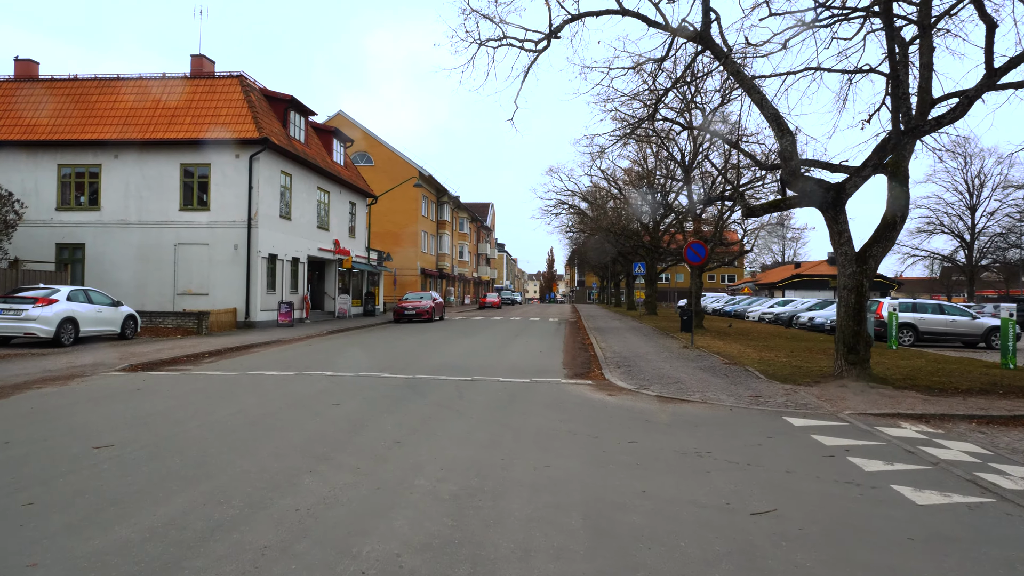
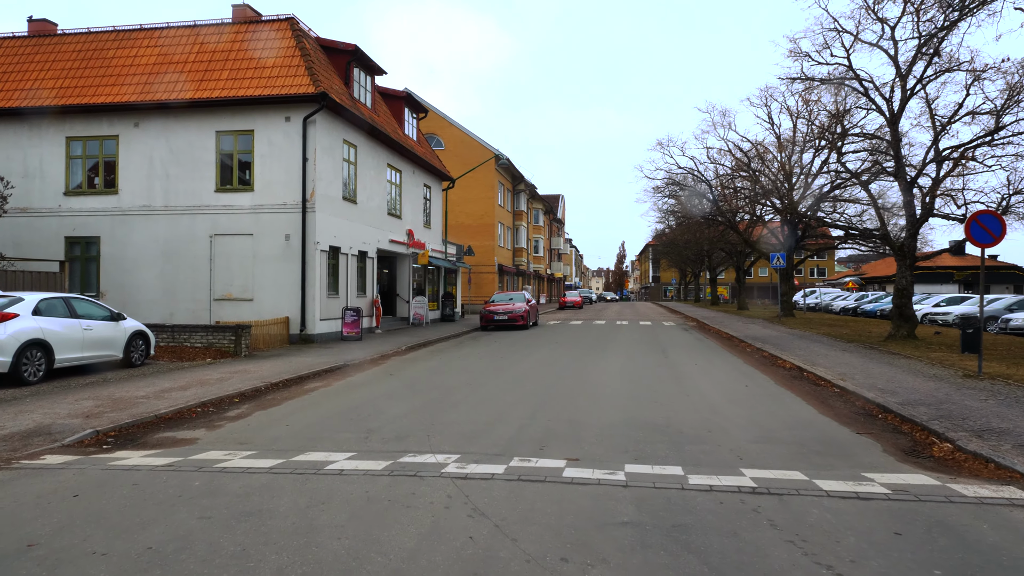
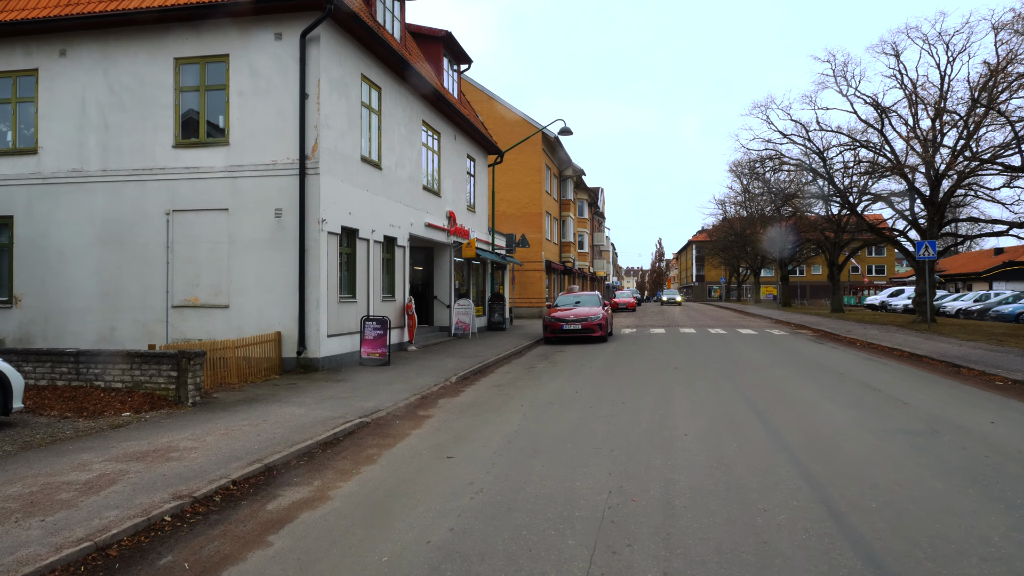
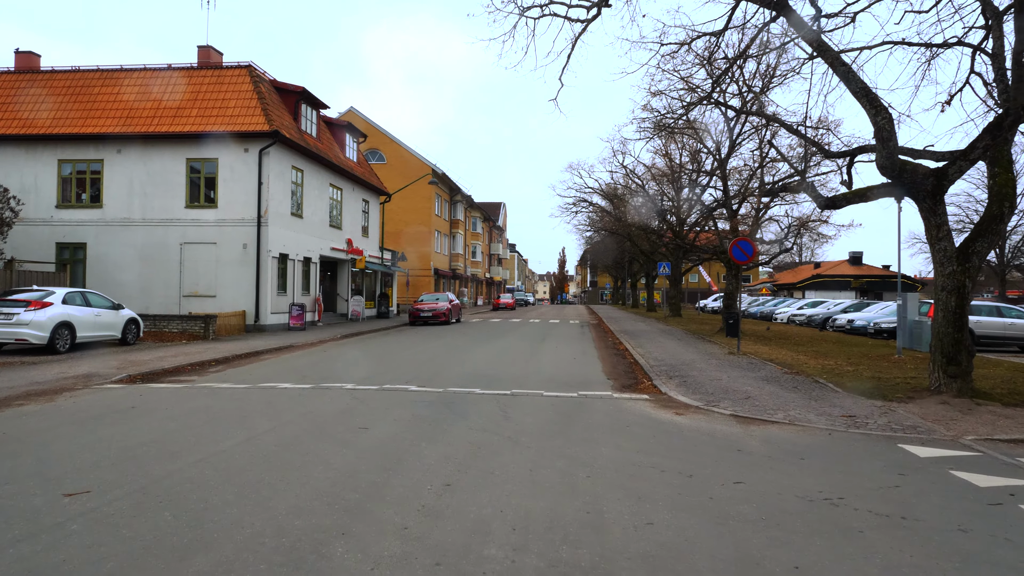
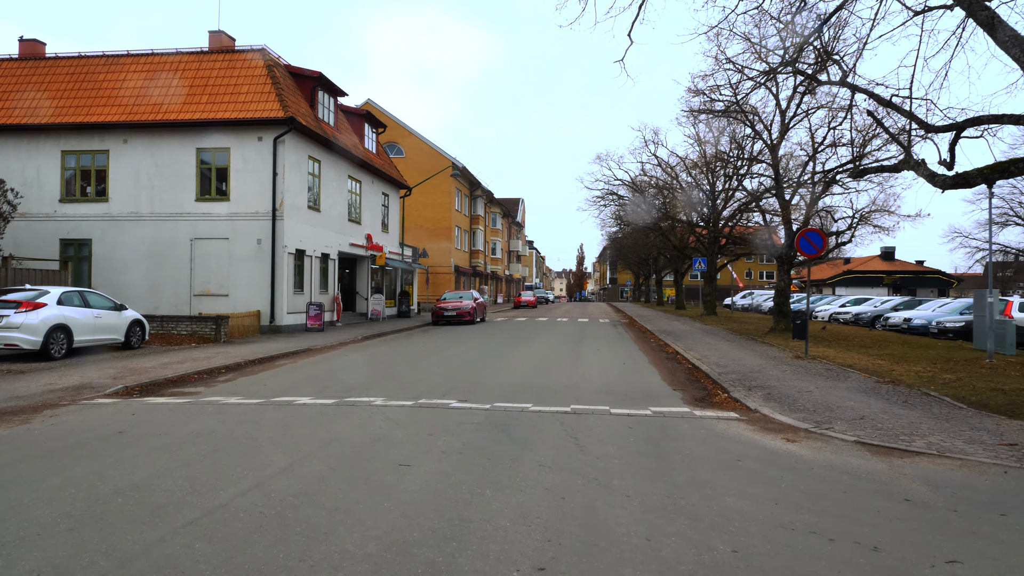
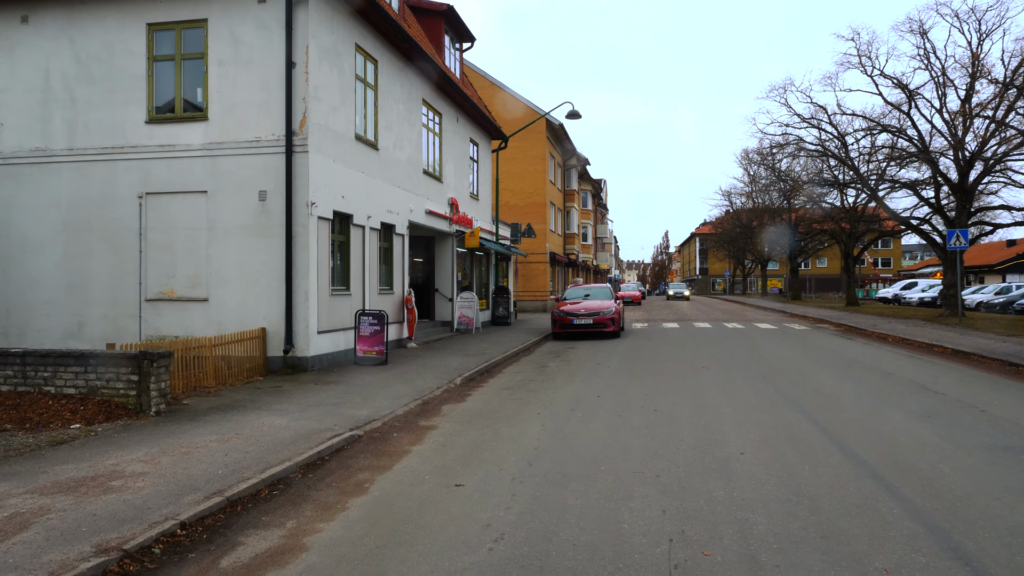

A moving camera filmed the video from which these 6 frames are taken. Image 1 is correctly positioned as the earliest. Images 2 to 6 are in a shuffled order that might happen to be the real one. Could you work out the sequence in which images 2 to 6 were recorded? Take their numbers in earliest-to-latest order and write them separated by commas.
4, 5, 2, 3, 6
